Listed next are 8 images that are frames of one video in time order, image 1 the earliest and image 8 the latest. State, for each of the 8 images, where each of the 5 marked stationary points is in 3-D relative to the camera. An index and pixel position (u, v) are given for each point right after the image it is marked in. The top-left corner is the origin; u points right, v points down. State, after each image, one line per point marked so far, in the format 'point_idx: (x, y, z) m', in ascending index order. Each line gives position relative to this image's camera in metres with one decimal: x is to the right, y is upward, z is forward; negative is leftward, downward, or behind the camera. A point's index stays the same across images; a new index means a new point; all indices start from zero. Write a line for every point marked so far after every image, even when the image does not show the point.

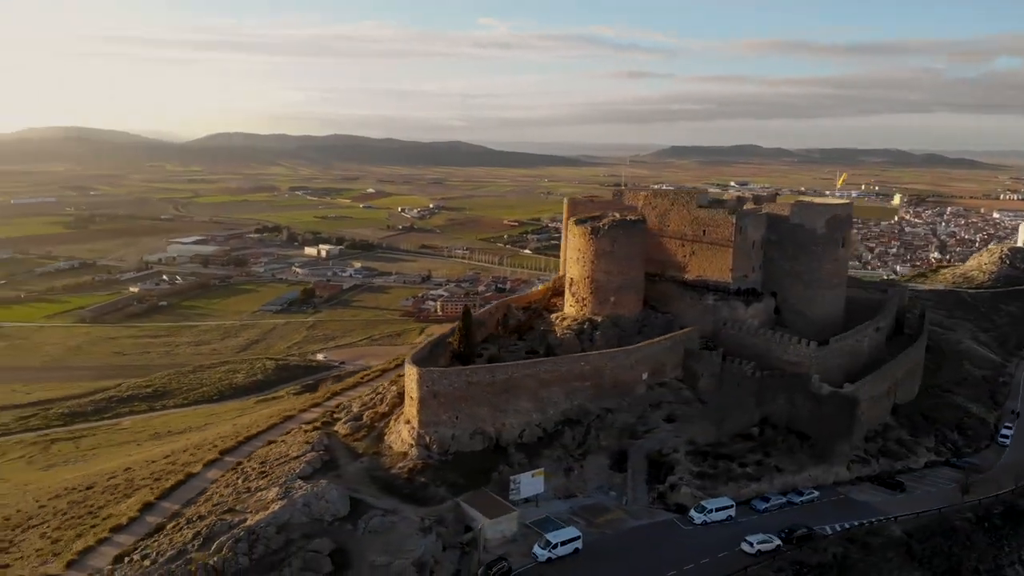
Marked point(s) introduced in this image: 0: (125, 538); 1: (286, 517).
0: (-10.0, -6.4, +19.4) m
1: (-5.7, -5.7, +18.6) m
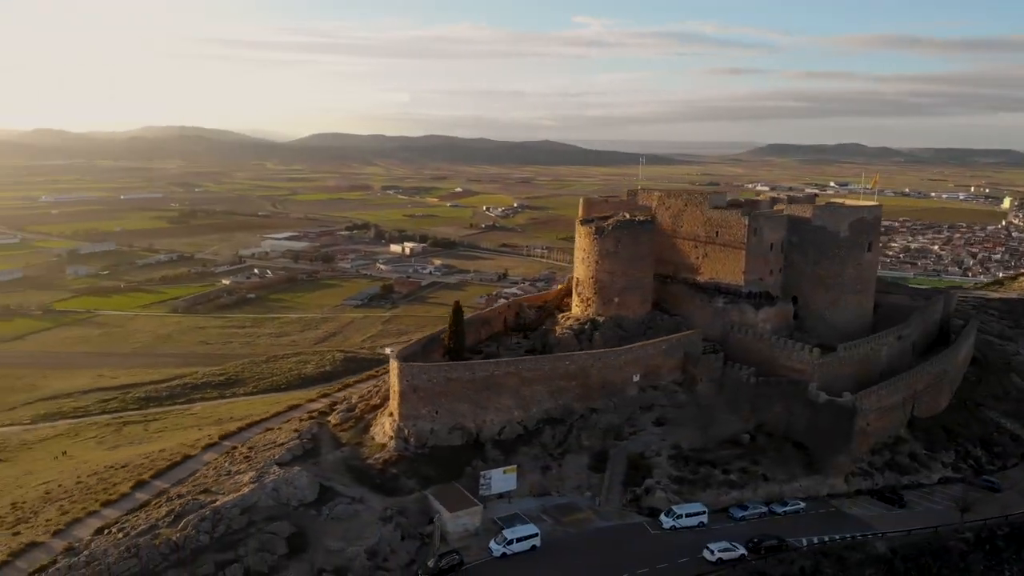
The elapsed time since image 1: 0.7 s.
0: (-11.0, -6.1, +20.7) m
1: (-6.8, -5.5, +19.5) m
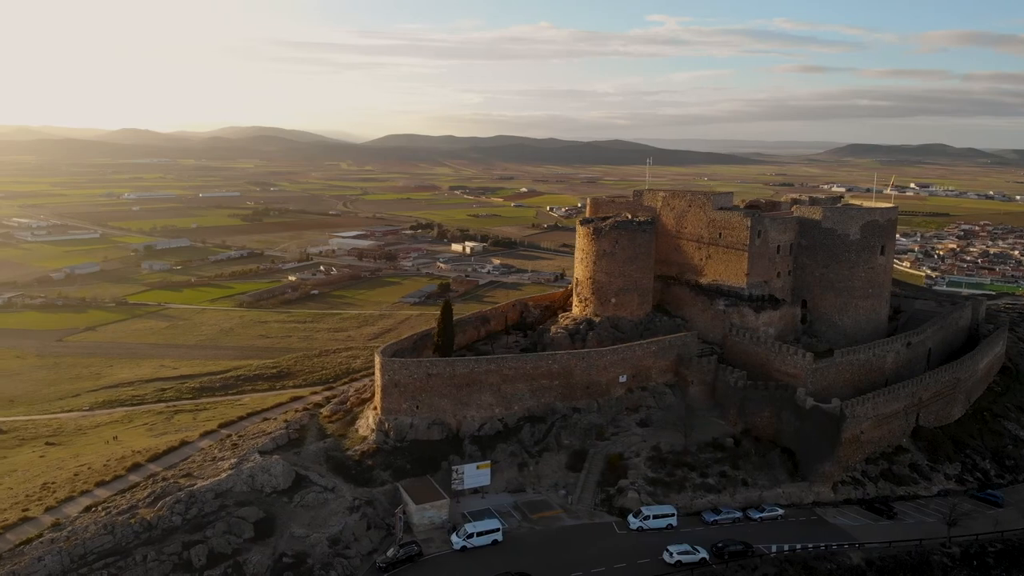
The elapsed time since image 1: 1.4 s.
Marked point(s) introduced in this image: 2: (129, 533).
0: (-11.9, -5.9, +21.9) m
1: (-7.7, -5.3, +20.3) m
2: (-9.4, -6.0, +18.5) m
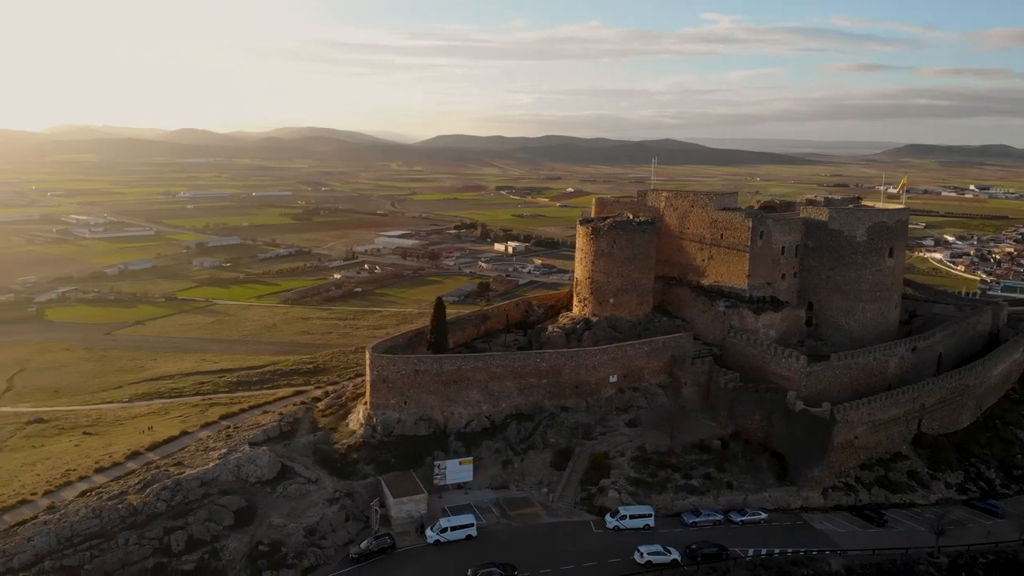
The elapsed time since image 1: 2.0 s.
0: (-12.4, -5.7, +22.7) m
1: (-8.3, -5.2, +21.0) m
2: (-10.2, -5.9, +19.3) m
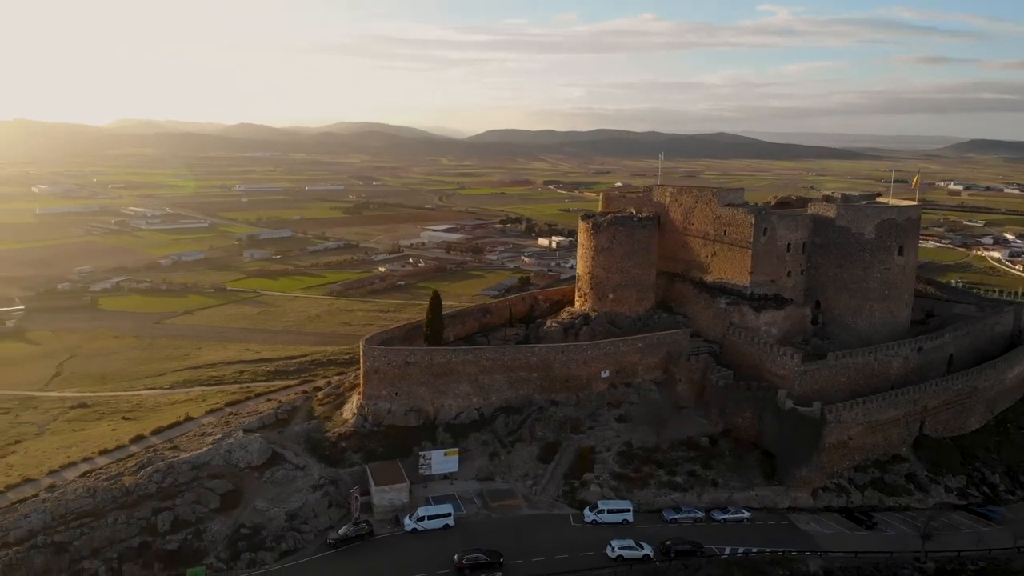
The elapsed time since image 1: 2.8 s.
0: (-12.8, -5.4, +23.7) m
1: (-8.9, -4.9, +21.7) m
2: (-10.8, -5.6, +20.2) m
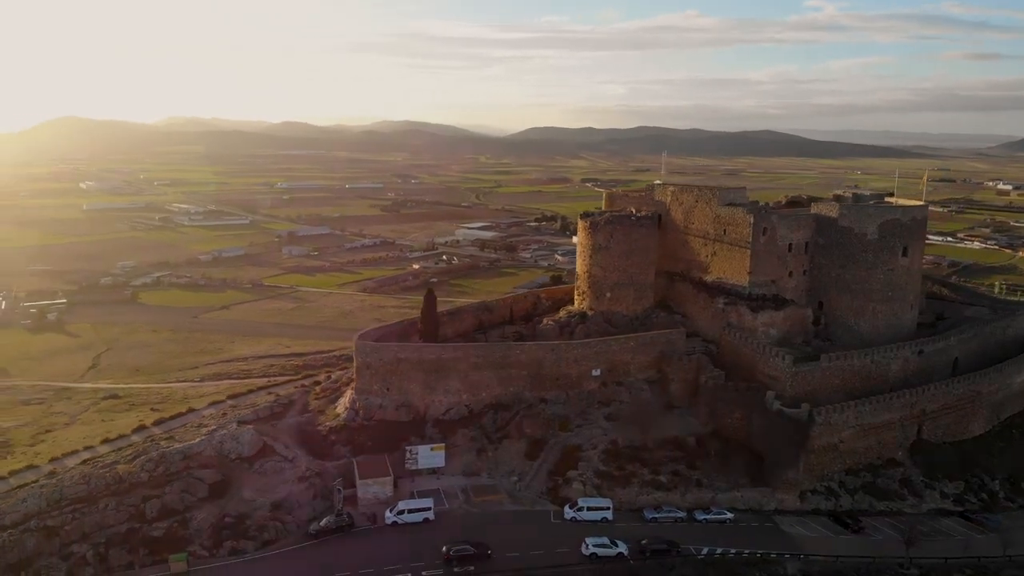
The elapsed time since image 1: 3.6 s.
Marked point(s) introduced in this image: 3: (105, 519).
0: (-13.2, -5.2, +24.5) m
1: (-9.4, -4.8, +22.3) m
2: (-11.4, -5.4, +20.9) m
3: (-10.6, -6.0, +19.6) m
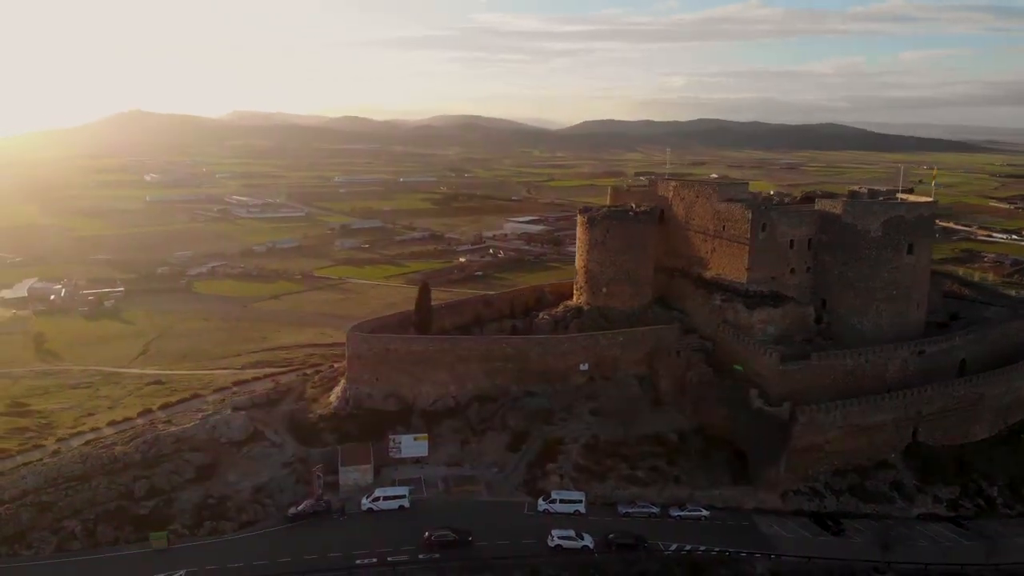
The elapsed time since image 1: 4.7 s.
0: (-13.7, -4.8, +25.7) m
1: (-10.0, -4.5, +23.3) m
2: (-12.1, -5.1, +21.9) m
3: (-11.3, -5.7, +20.6) m
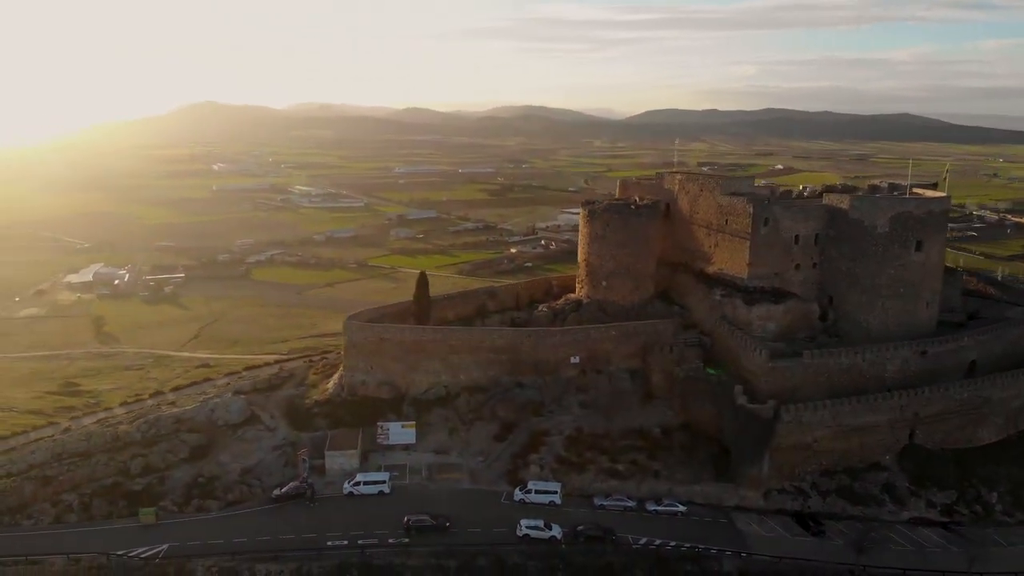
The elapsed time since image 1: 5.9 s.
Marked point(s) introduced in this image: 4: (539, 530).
0: (-14.0, -4.4, +27.0) m
1: (-10.4, -4.1, +24.3) m
2: (-12.6, -4.7, +23.2) m
3: (-12.0, -5.3, +21.8) m
4: (+0.7, -6.3, +19.5) m
